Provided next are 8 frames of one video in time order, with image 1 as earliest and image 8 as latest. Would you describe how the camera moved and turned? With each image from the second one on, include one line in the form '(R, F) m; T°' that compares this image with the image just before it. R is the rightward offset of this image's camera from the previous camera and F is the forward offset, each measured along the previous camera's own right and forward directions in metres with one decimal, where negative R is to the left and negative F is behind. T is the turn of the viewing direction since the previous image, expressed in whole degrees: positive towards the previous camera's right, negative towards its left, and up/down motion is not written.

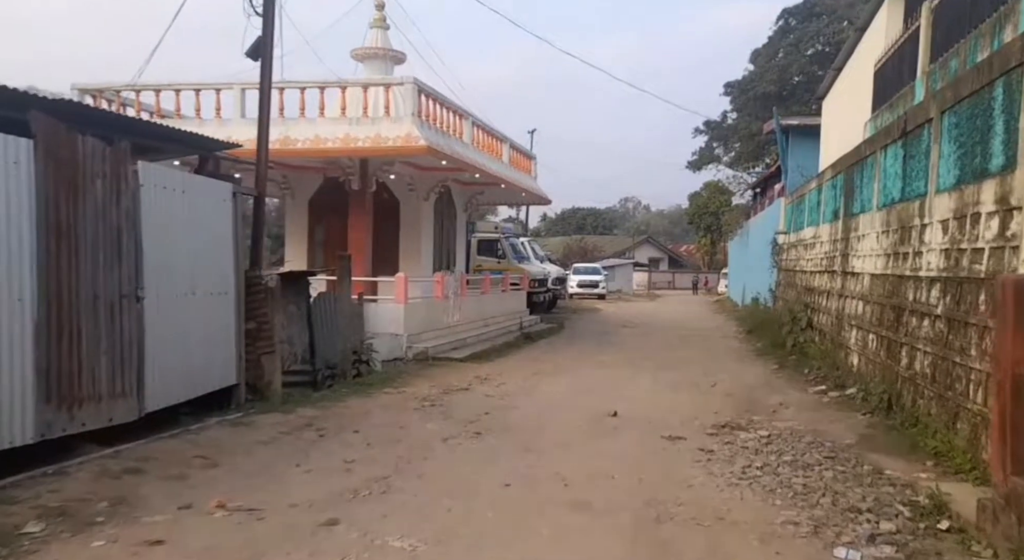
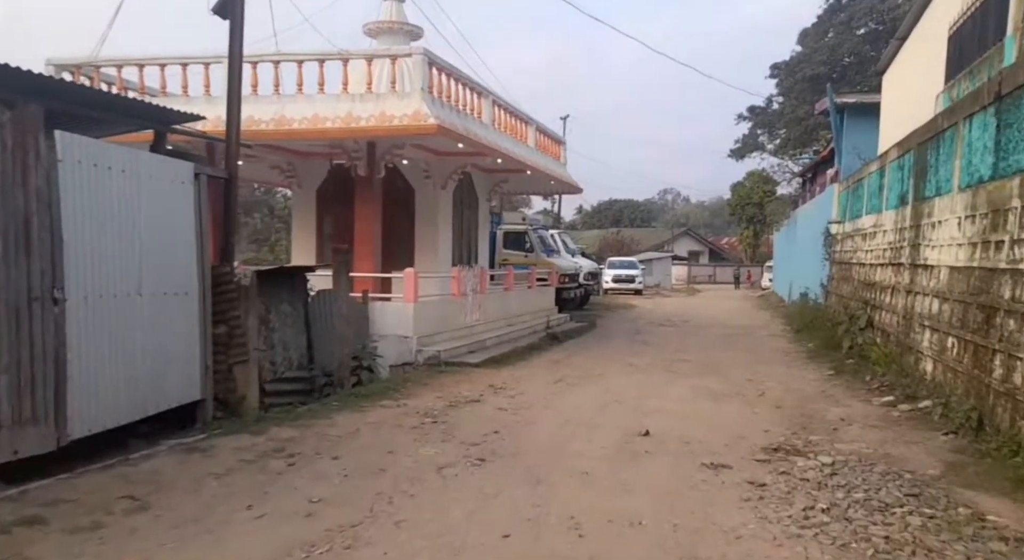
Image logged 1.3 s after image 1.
(+0.2, +1.3) m; -3°
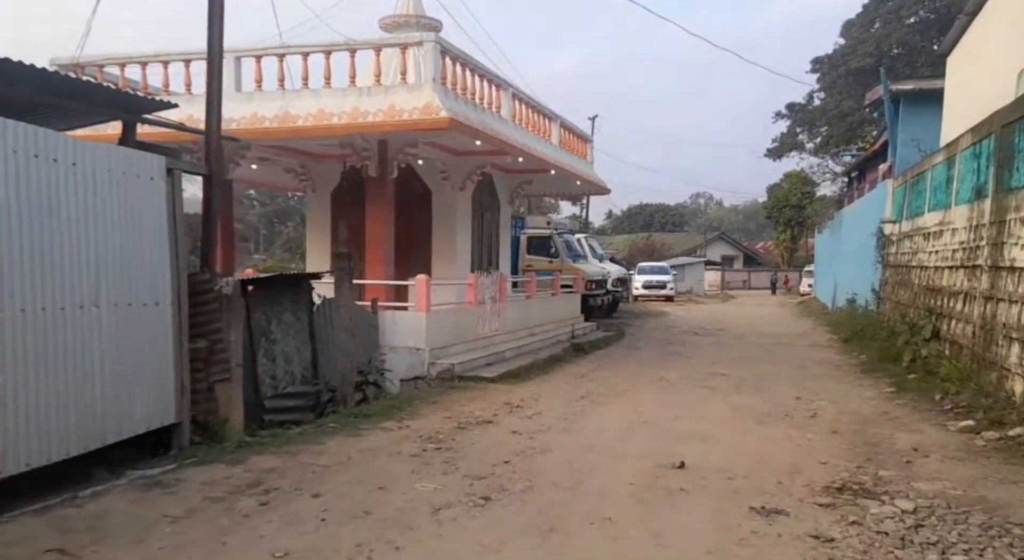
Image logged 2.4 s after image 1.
(+0.1, +0.9) m; -2°
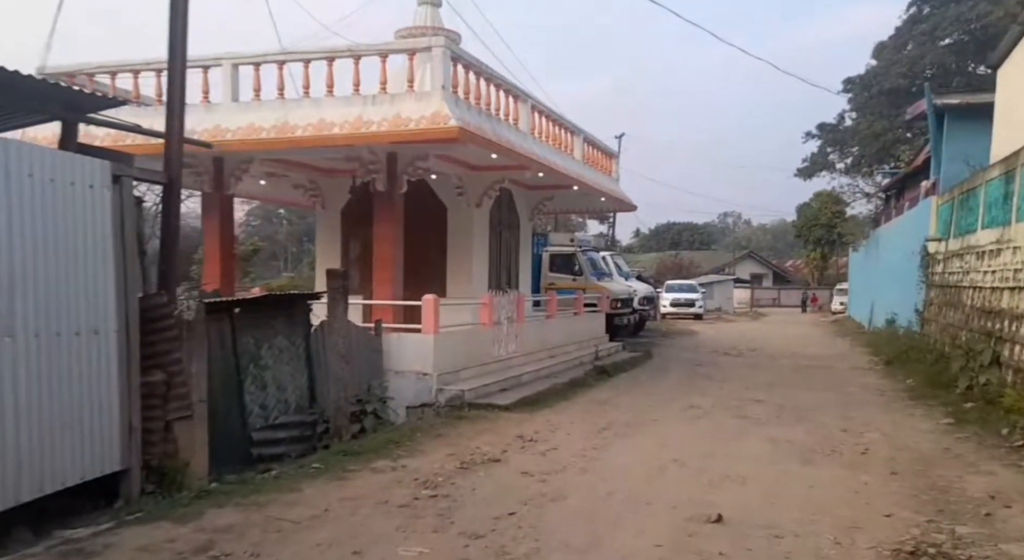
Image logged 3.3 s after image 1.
(+0.1, +0.8) m; -2°
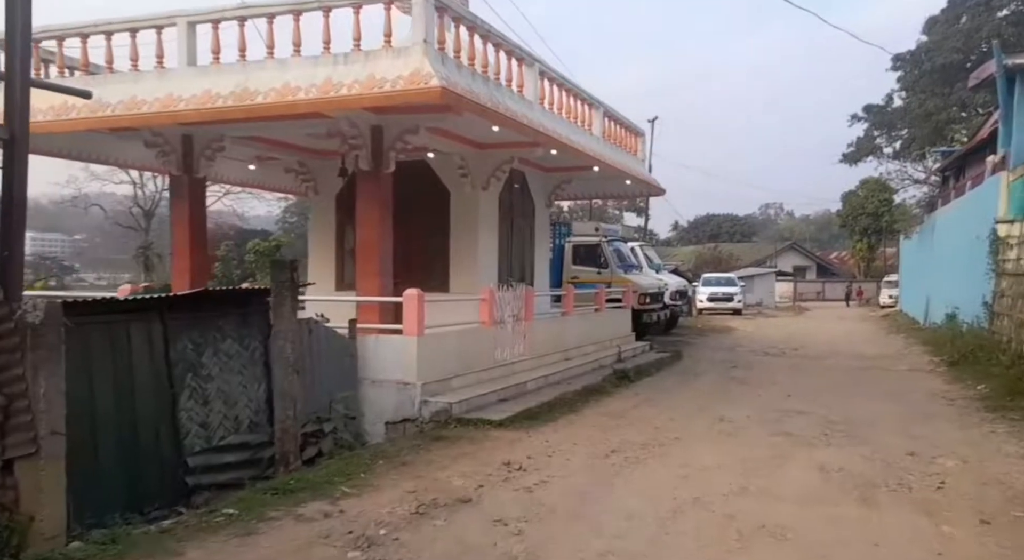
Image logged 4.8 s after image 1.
(+0.4, +1.5) m; -3°
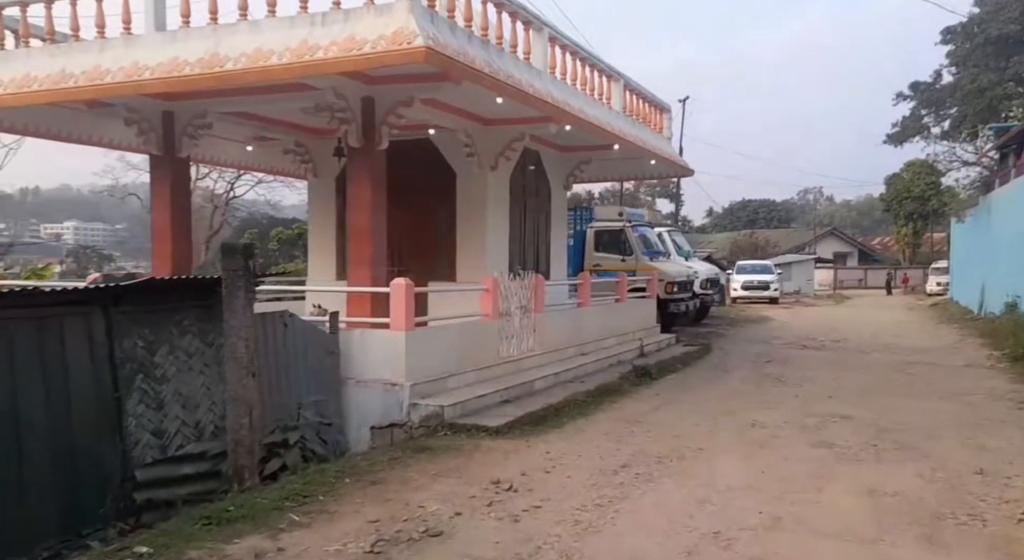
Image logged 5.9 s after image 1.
(+0.3, +1.0) m; -2°
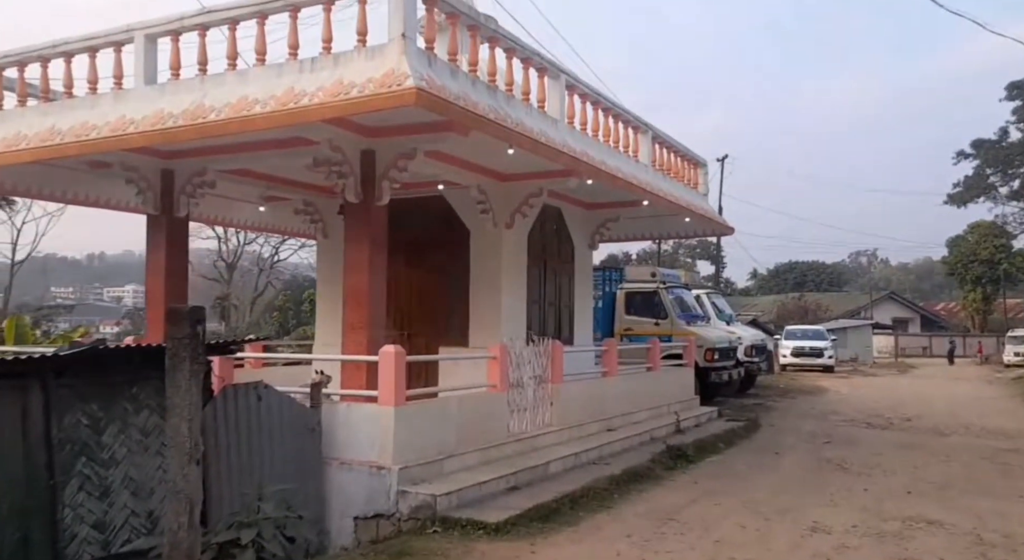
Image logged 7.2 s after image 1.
(+0.3, +0.9) m; -3°
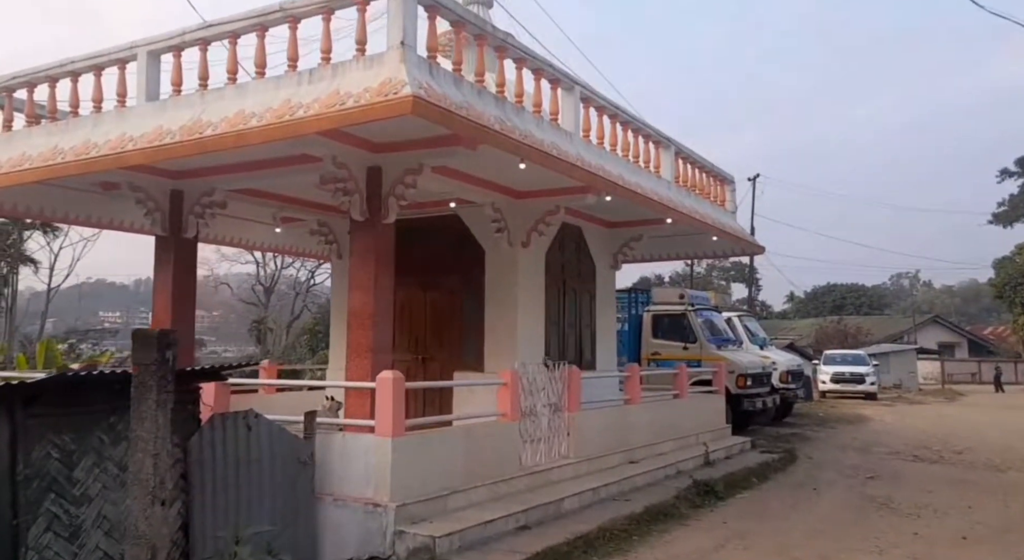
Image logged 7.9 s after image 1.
(+0.2, +0.5) m; -2°
